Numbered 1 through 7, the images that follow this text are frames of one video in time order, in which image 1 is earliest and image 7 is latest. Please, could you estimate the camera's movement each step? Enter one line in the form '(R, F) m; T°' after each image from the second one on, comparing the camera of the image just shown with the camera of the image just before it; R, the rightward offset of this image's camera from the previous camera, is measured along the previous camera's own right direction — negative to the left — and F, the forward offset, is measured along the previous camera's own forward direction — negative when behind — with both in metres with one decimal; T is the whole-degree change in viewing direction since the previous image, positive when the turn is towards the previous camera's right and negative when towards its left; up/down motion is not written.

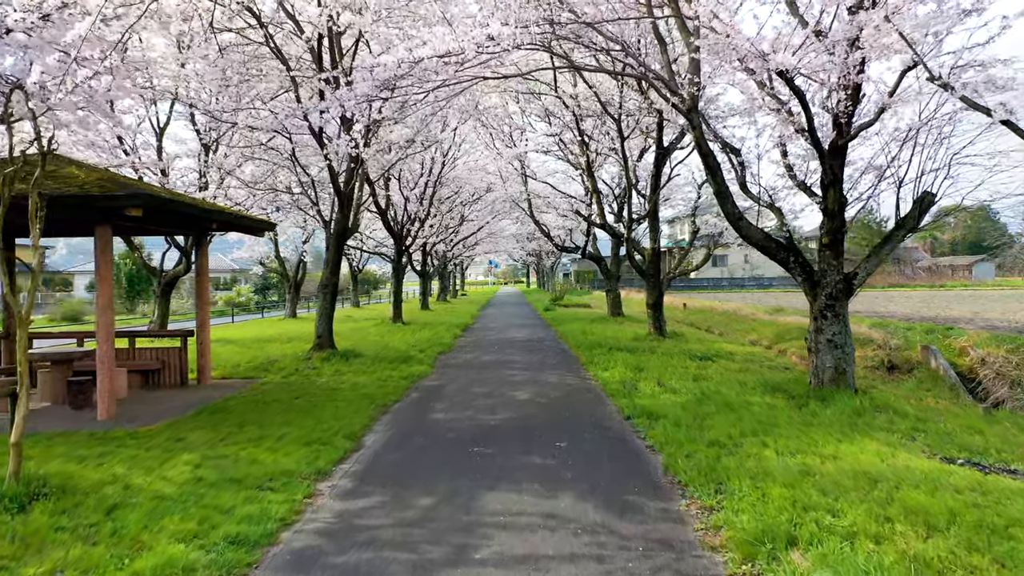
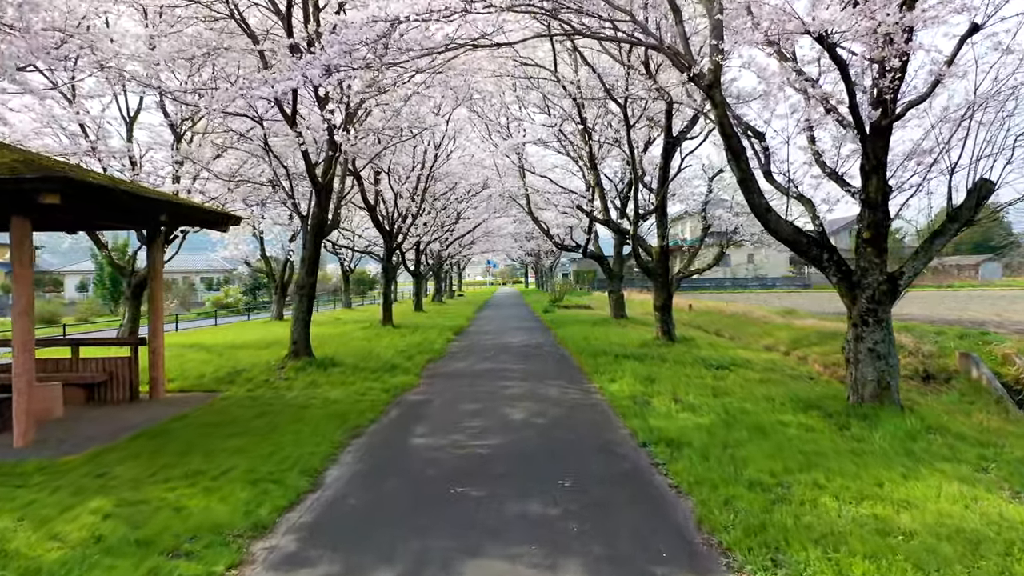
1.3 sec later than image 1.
(0.0, +1.2) m; 0°
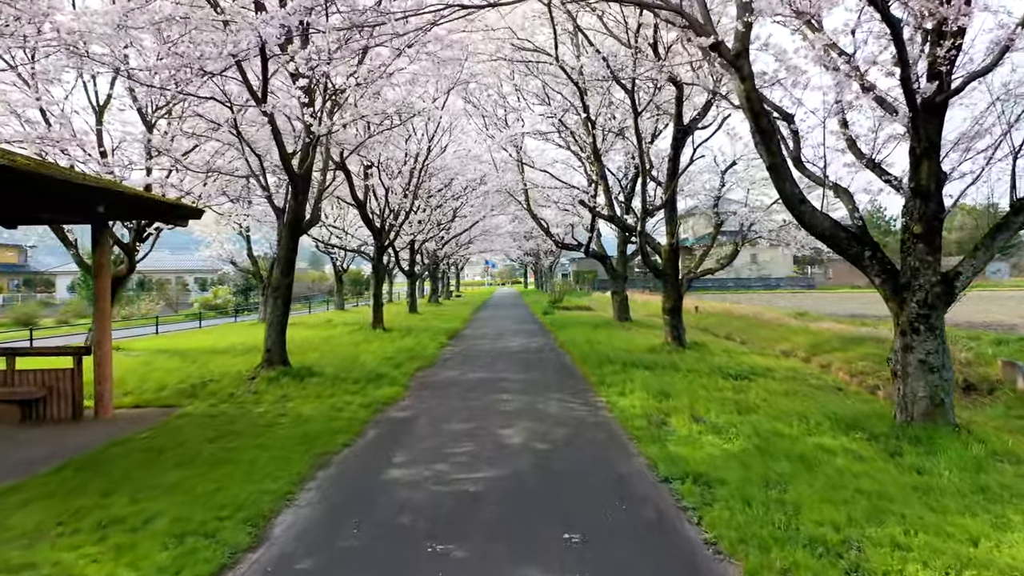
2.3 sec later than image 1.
(0.0, +1.0) m; 0°
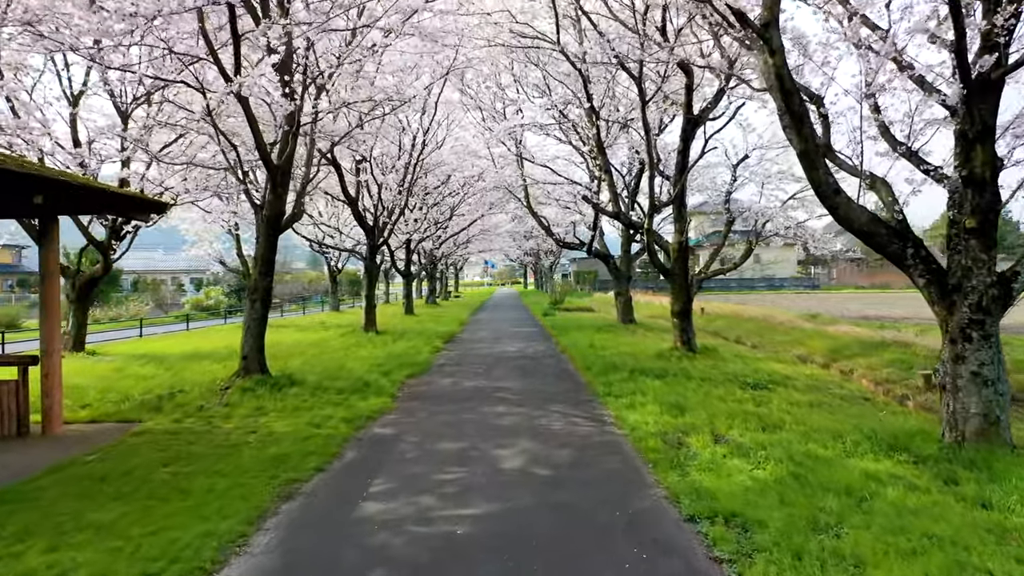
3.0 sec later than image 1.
(0.0, +0.8) m; 0°
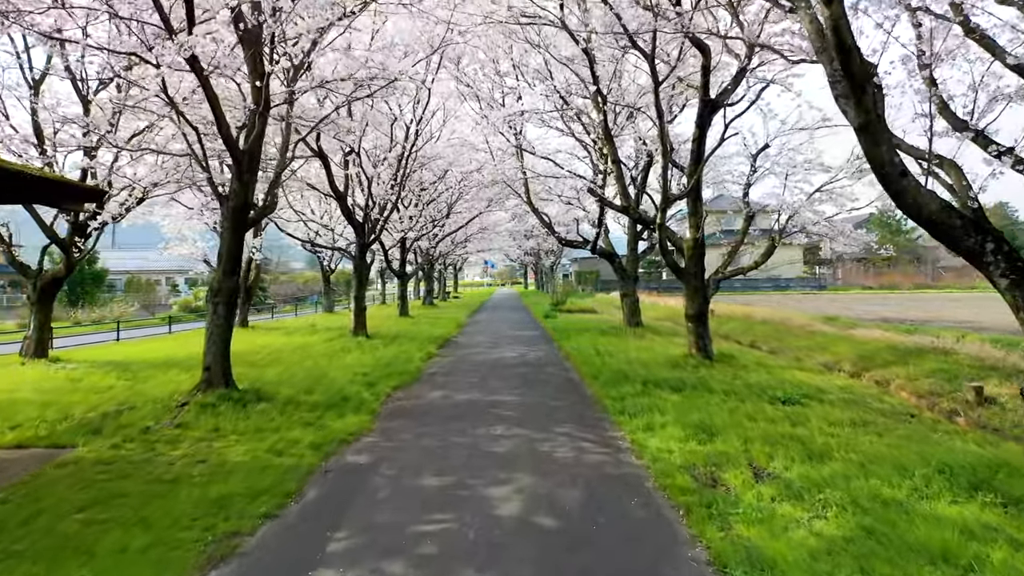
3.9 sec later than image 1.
(0.0, +1.1) m; 0°
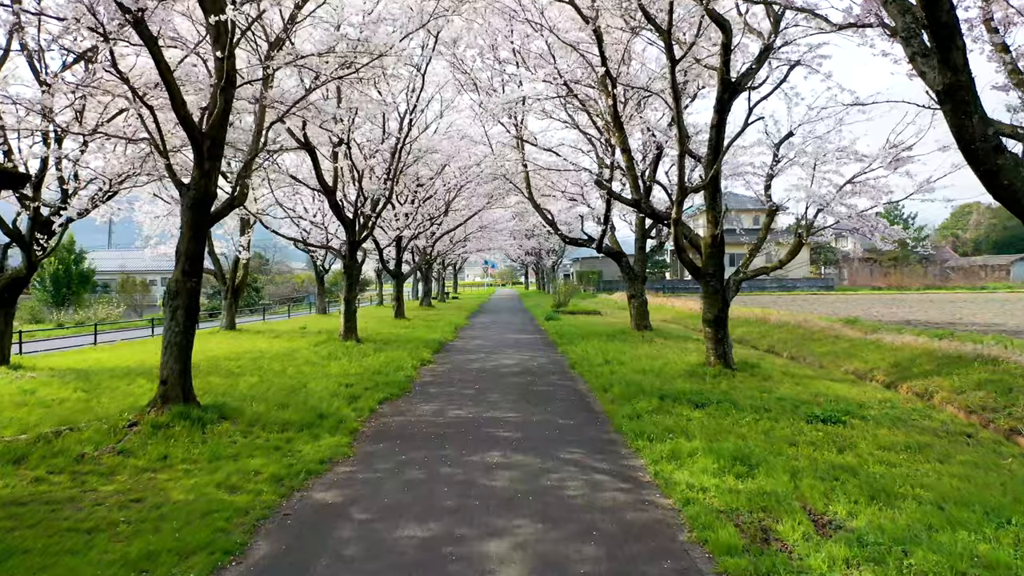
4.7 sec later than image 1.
(0.0, +1.0) m; 0°
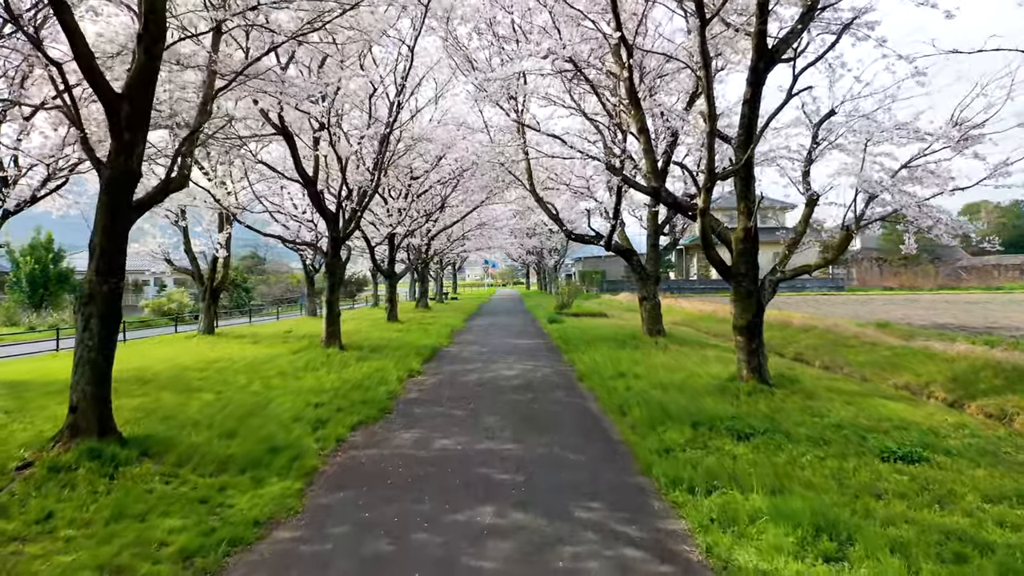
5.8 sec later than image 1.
(0.0, +1.4) m; 0°
